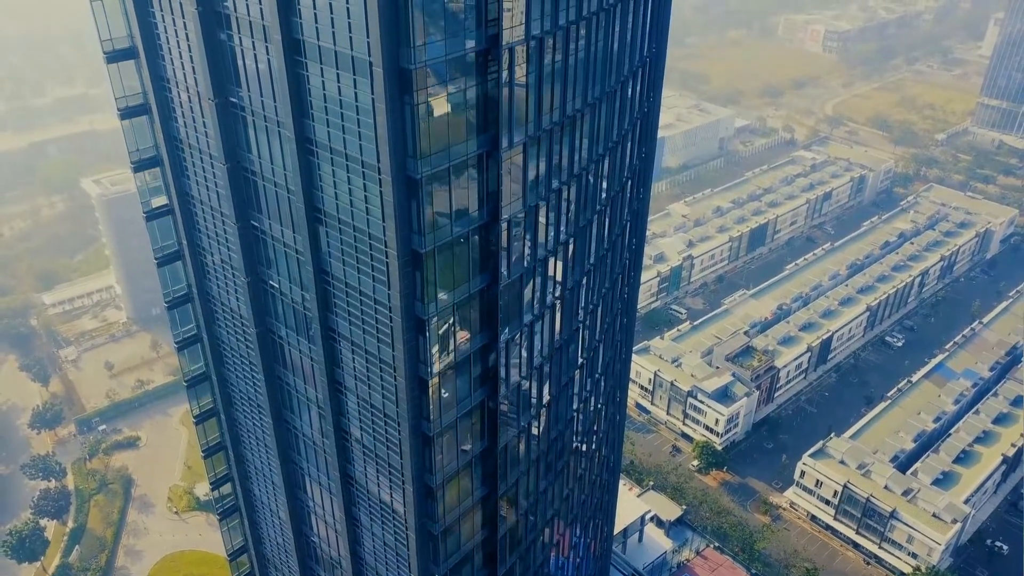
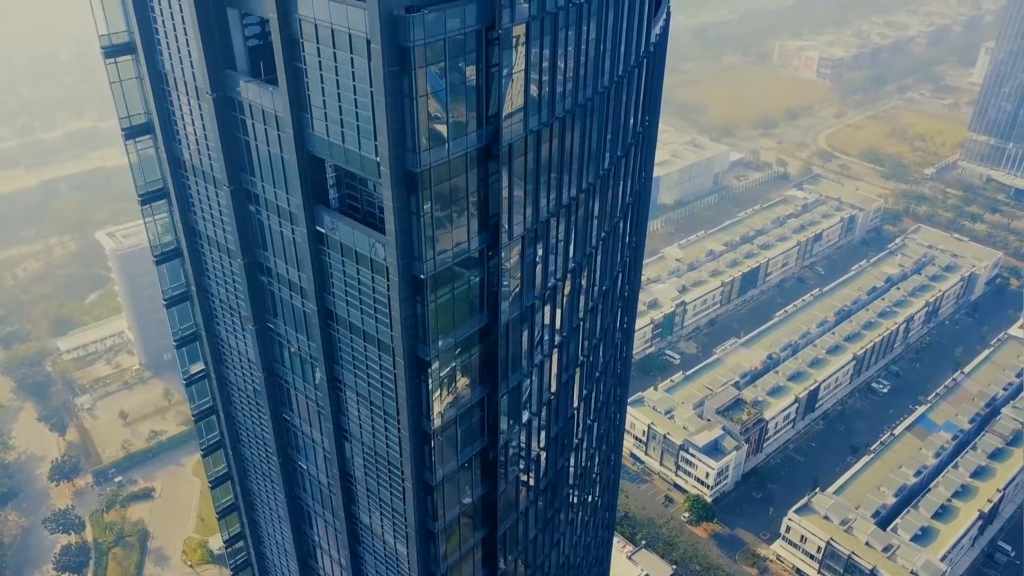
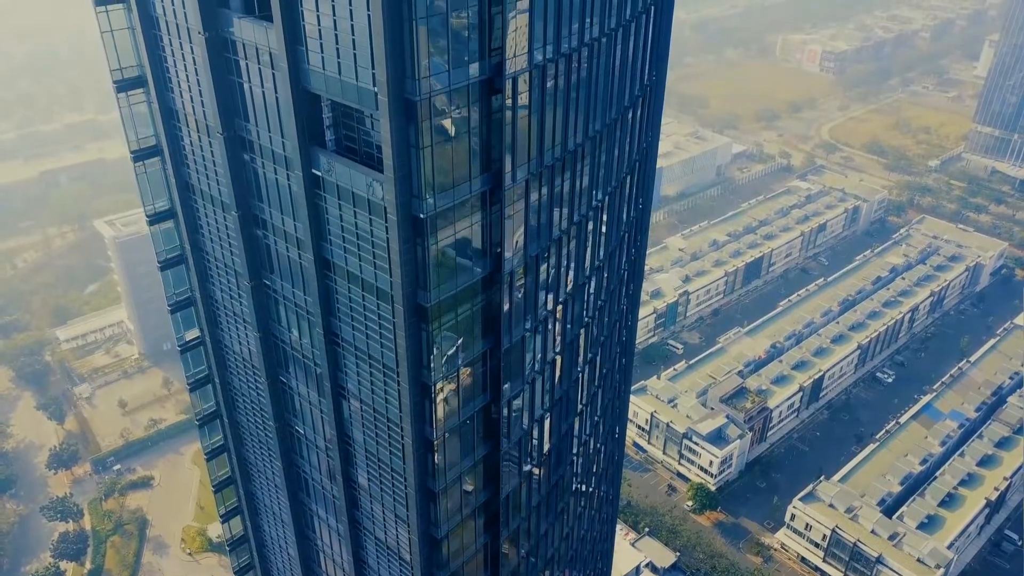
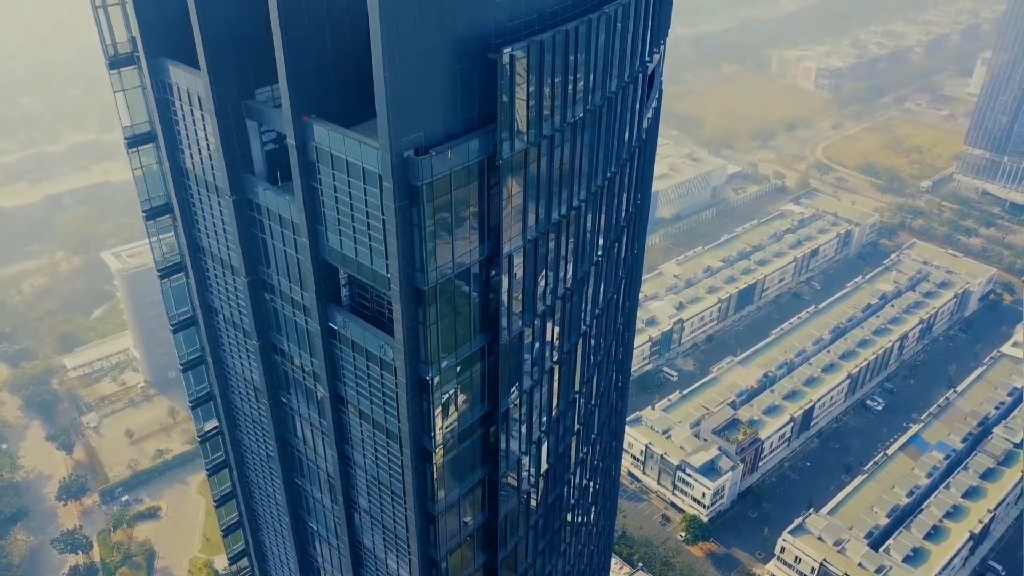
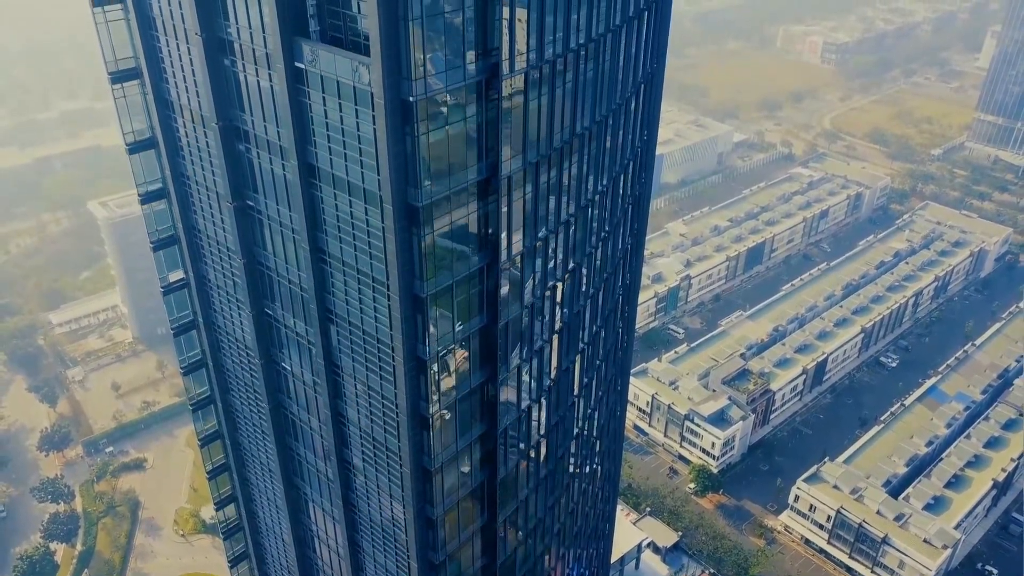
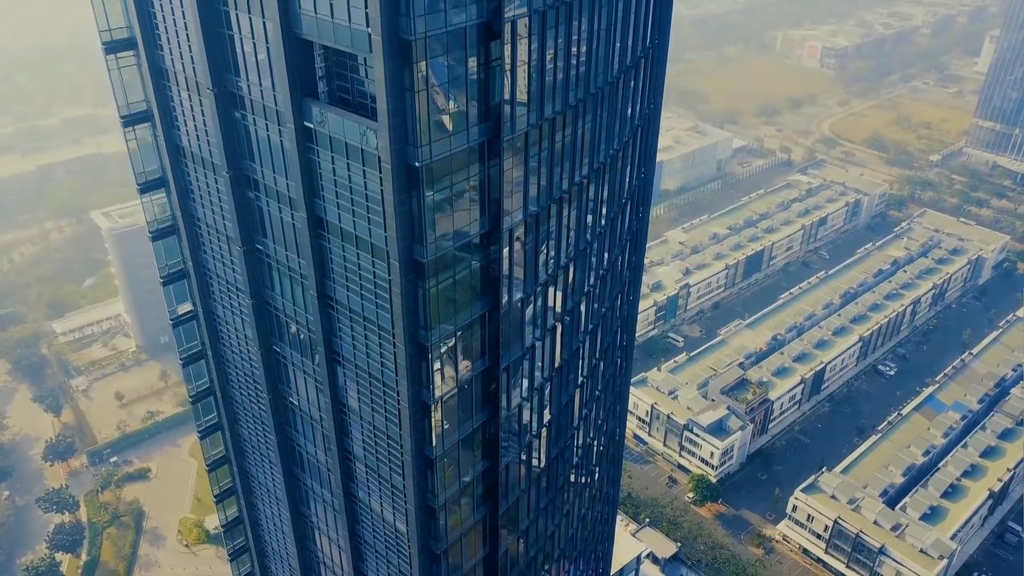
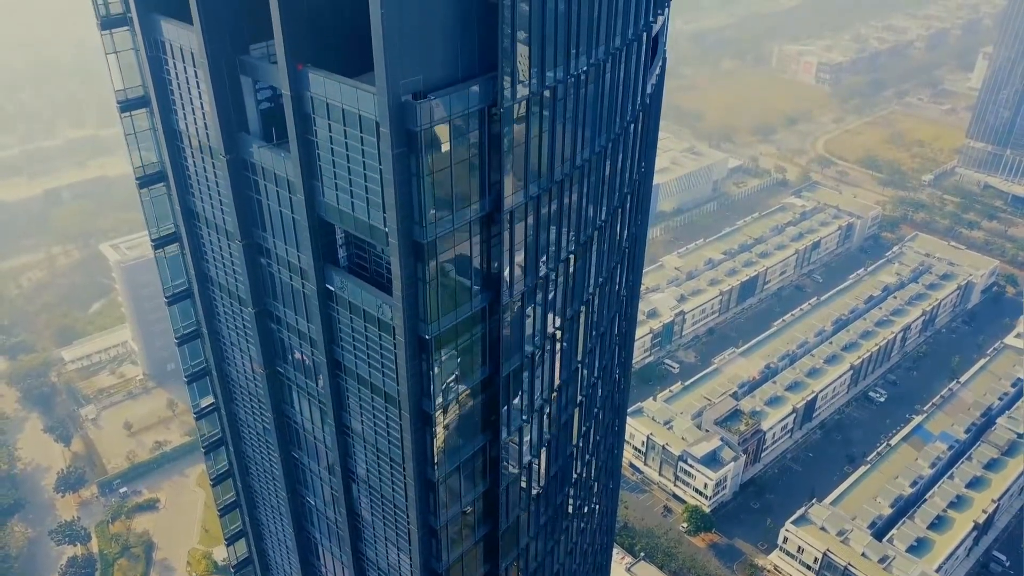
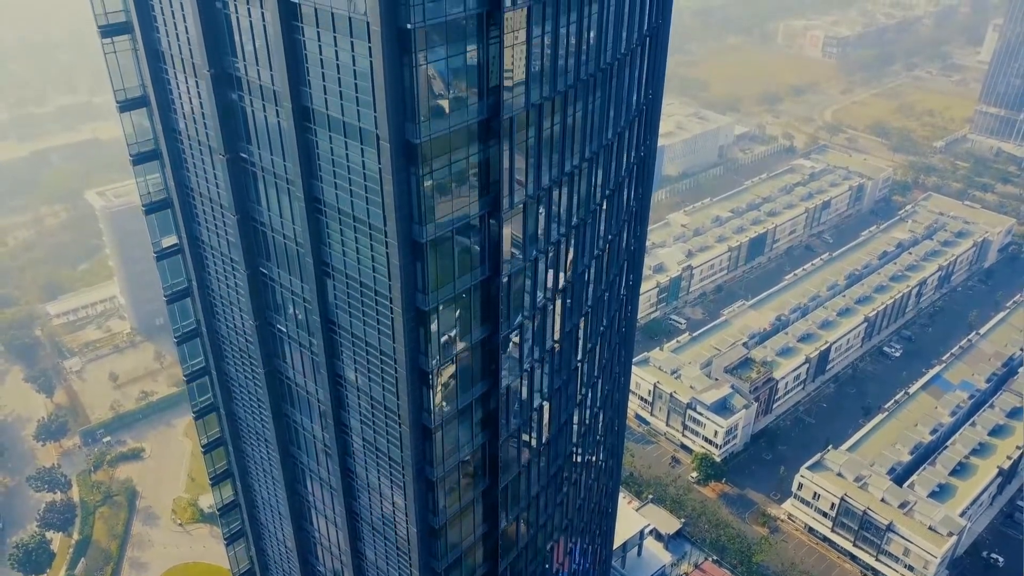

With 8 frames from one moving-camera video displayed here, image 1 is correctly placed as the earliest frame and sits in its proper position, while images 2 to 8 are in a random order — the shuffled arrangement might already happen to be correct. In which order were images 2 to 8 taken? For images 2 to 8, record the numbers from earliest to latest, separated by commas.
8, 5, 6, 3, 2, 7, 4
